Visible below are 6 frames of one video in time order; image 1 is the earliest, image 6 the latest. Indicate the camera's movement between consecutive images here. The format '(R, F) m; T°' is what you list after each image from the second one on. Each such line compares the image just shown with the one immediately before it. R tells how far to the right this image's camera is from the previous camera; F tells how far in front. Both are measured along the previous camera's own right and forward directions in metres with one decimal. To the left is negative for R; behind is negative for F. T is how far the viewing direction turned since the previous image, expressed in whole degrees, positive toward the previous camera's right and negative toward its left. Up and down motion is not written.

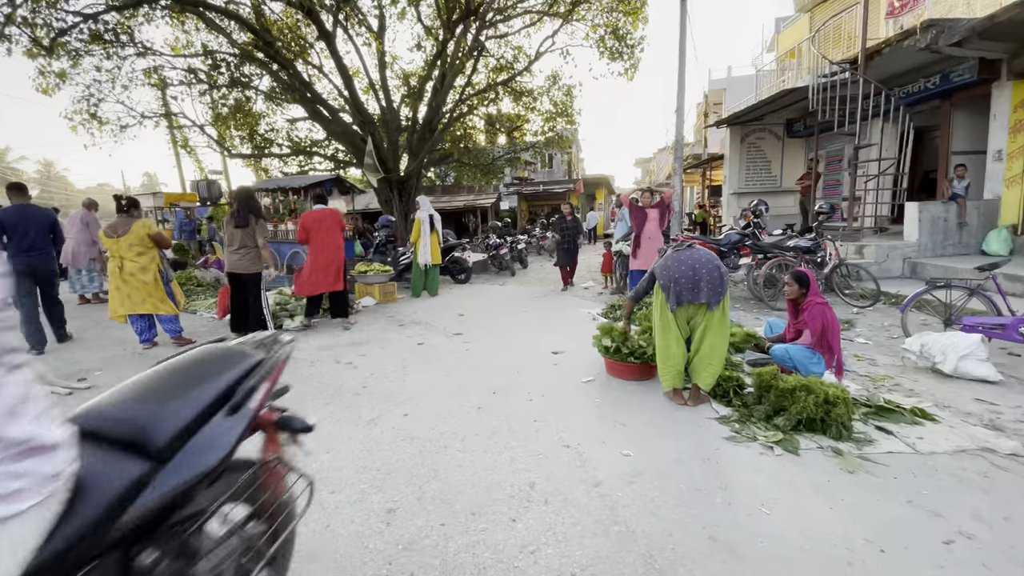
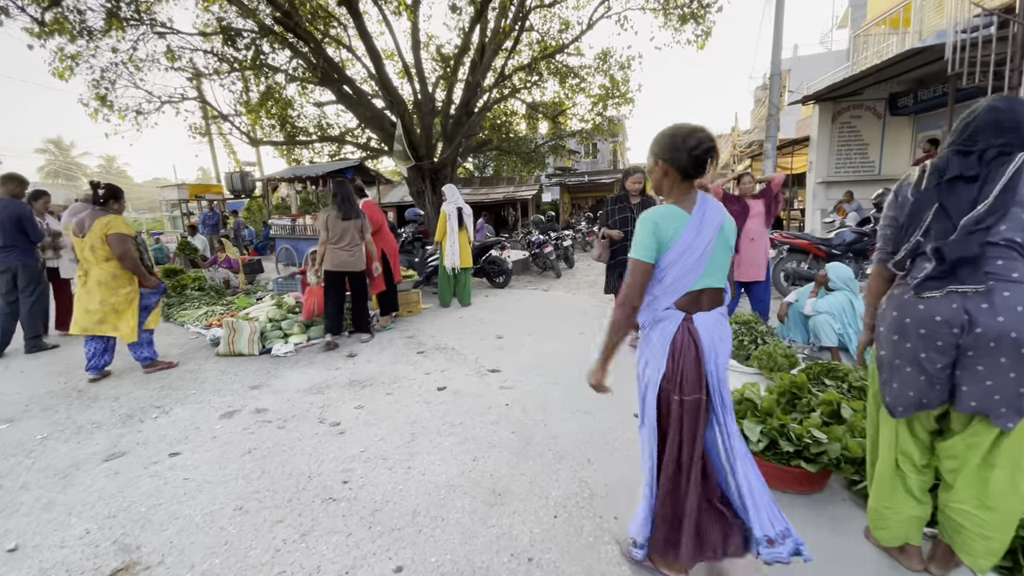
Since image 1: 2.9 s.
(-0.2, +1.5) m; -4°
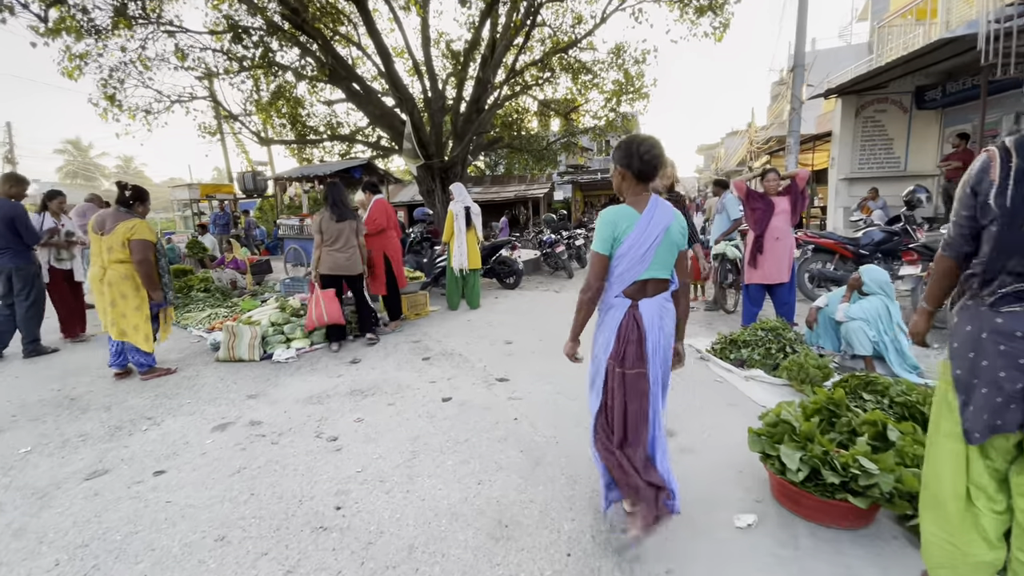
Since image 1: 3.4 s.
(0.0, +0.2) m; -1°
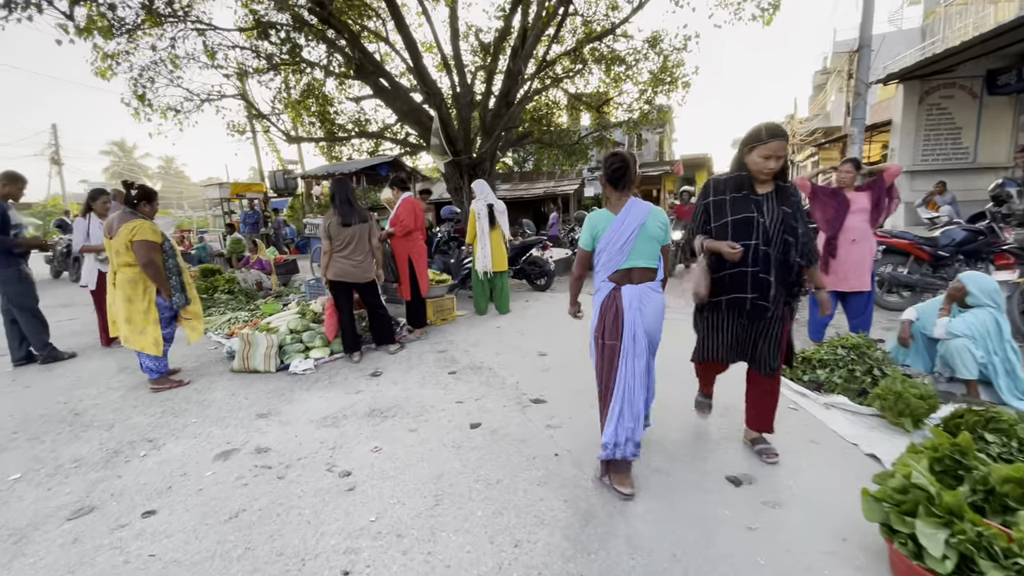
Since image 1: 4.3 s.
(-0.1, +0.4) m; -3°
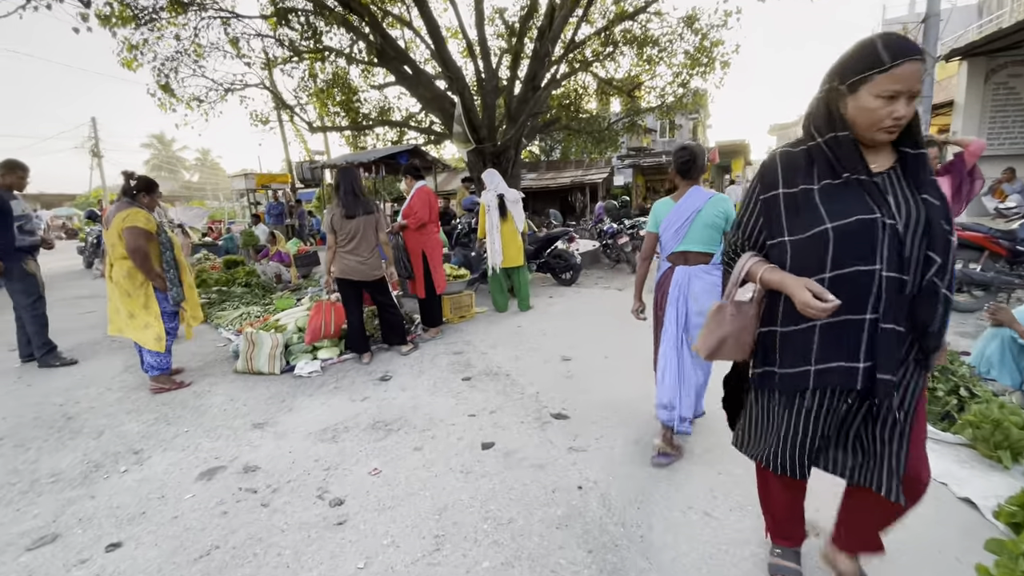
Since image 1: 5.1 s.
(0.0, +0.4) m; -3°
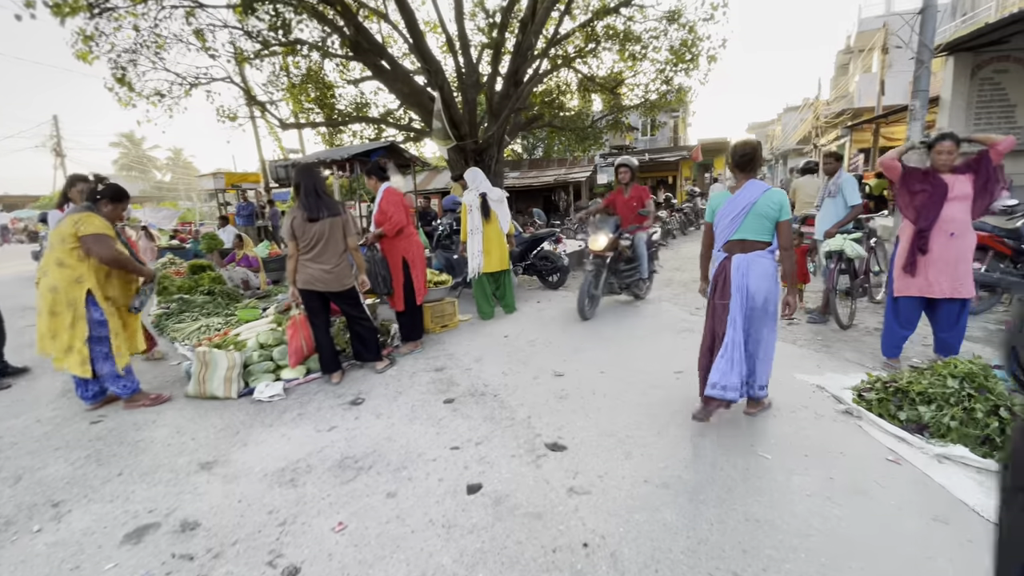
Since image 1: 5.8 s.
(0.0, +0.4) m; +2°
